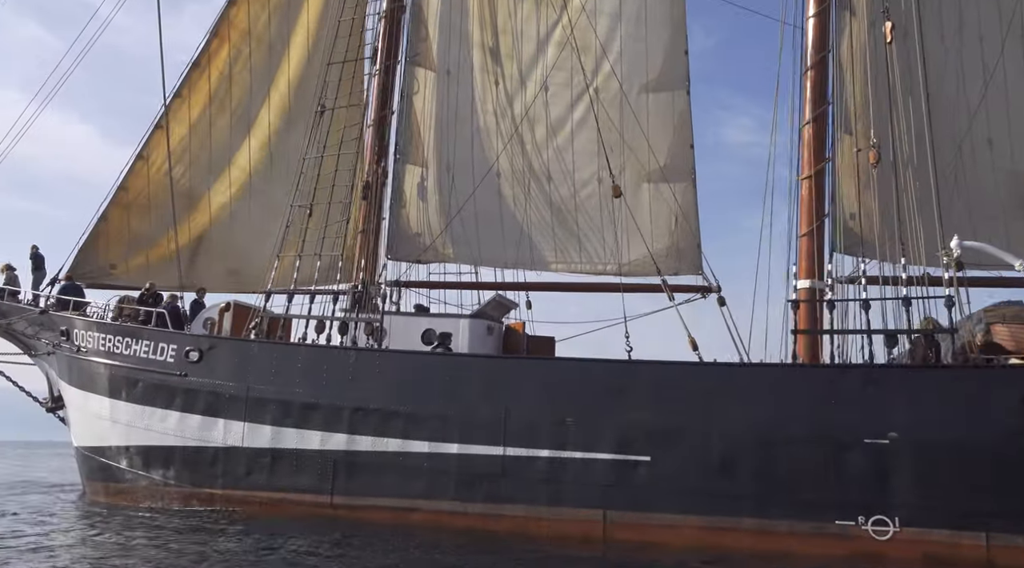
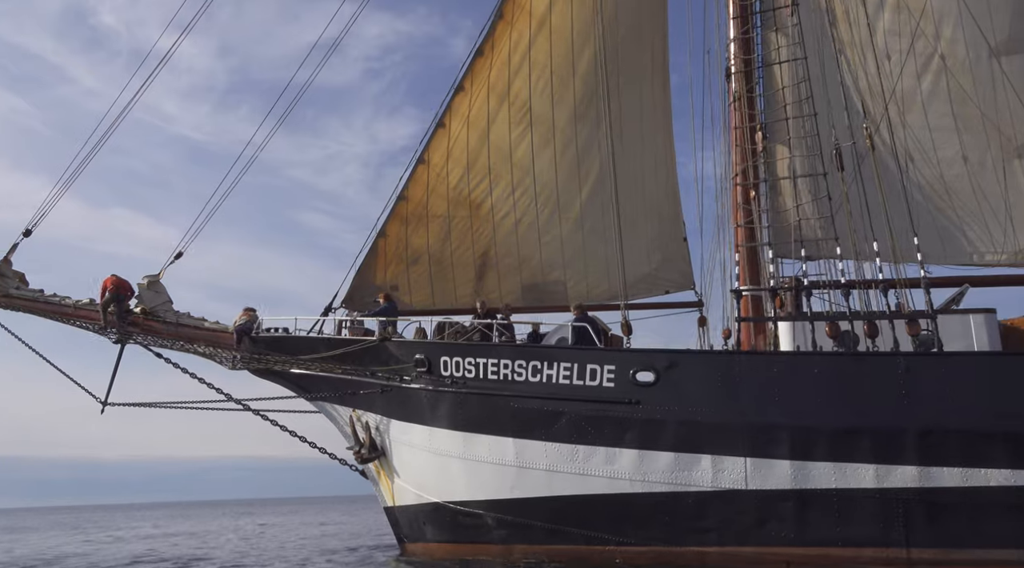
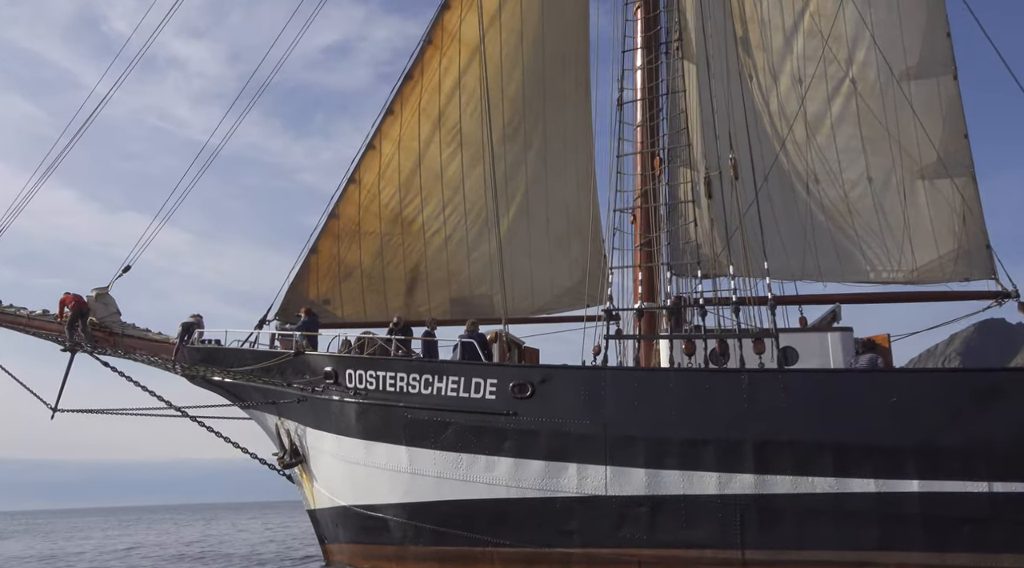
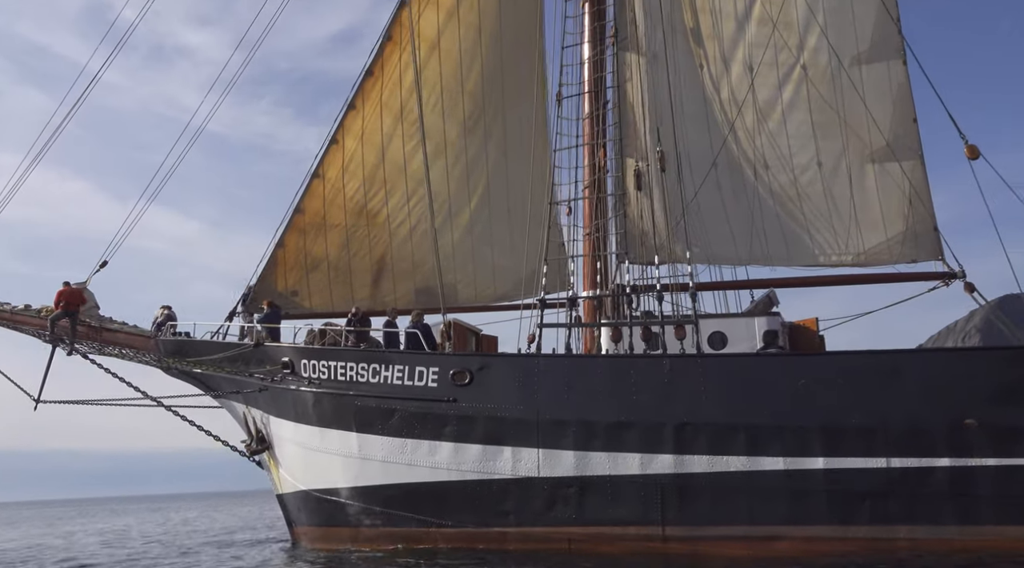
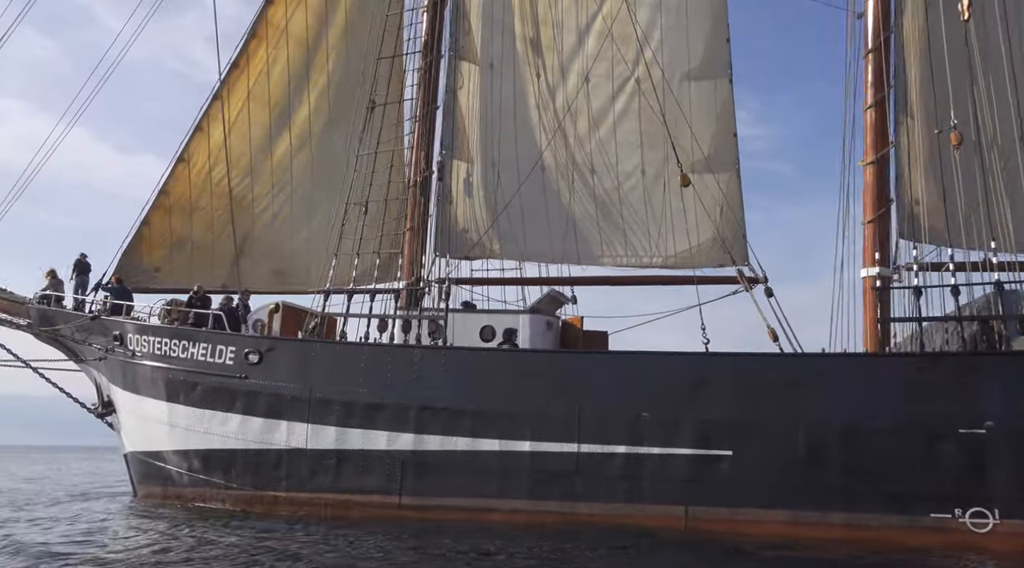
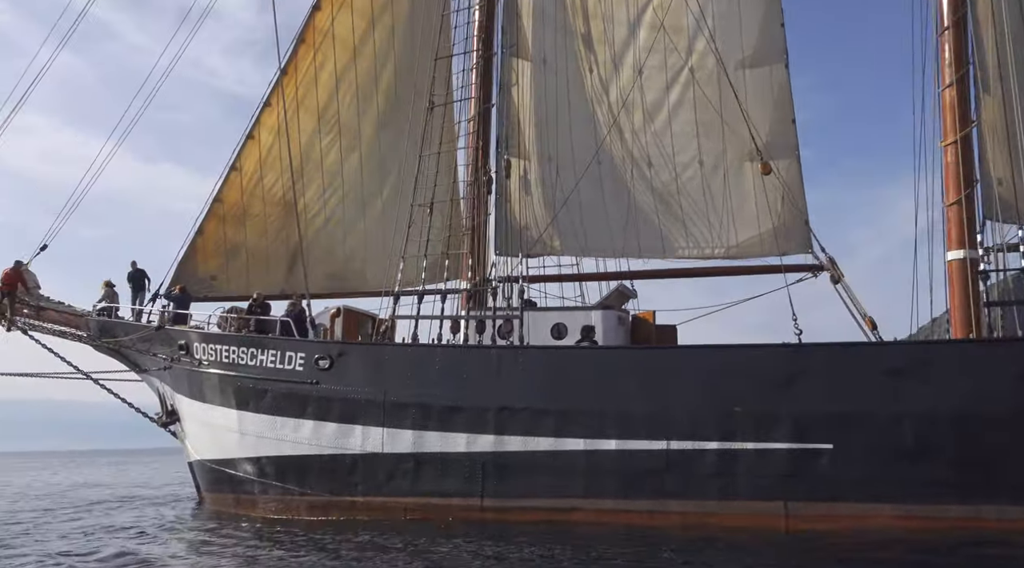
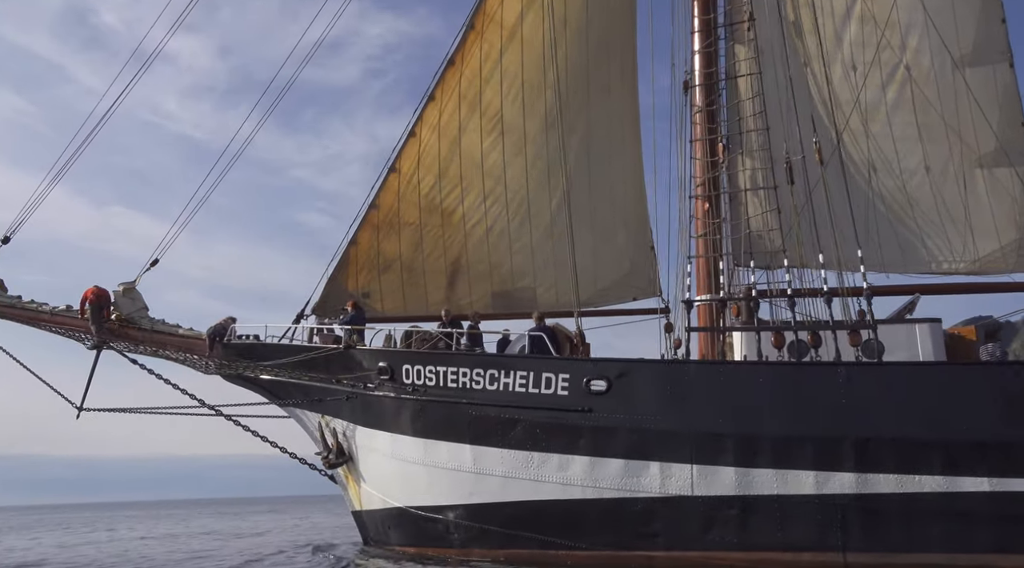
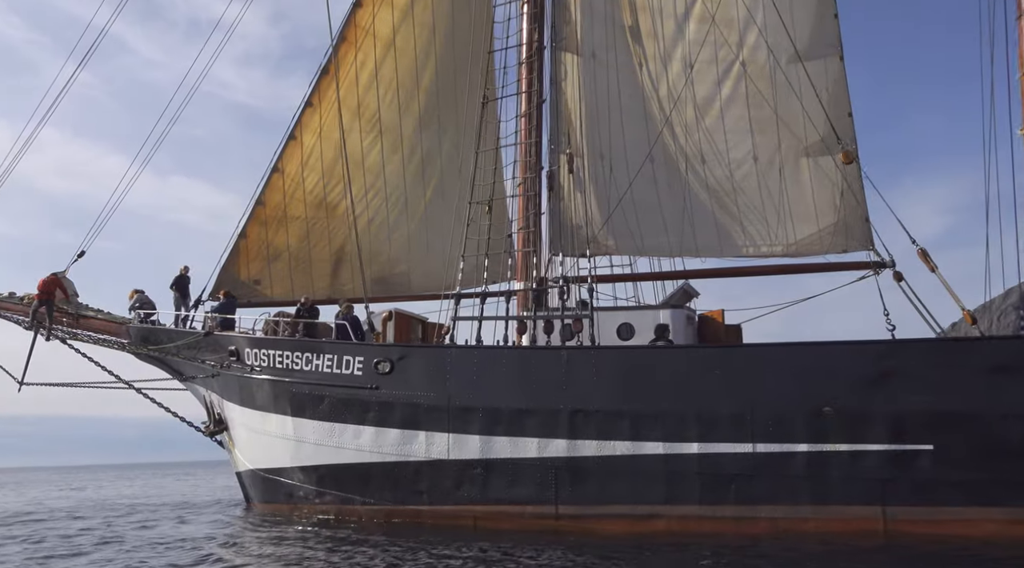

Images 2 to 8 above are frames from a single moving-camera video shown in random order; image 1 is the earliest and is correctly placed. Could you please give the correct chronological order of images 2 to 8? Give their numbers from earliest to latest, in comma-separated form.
5, 6, 8, 4, 3, 7, 2
